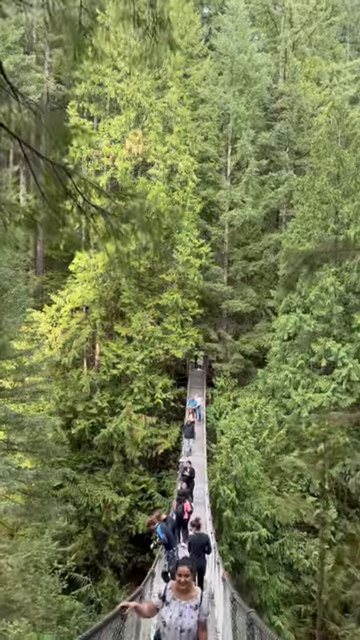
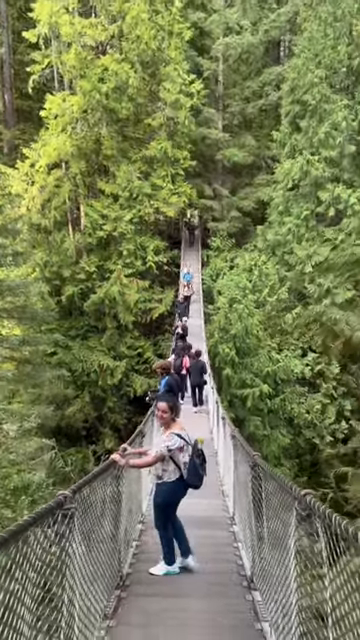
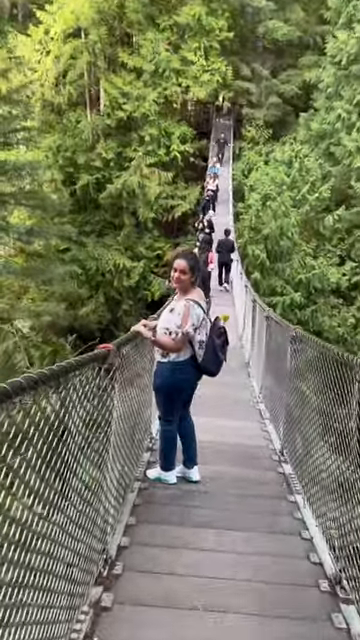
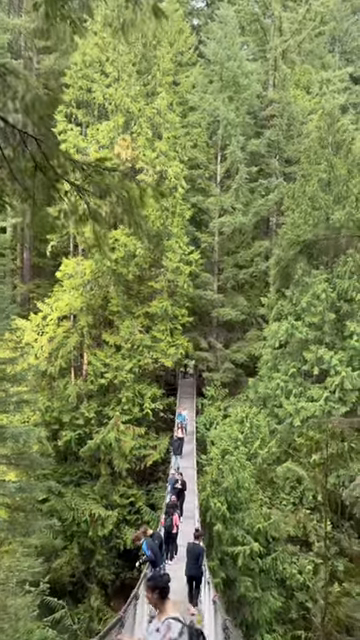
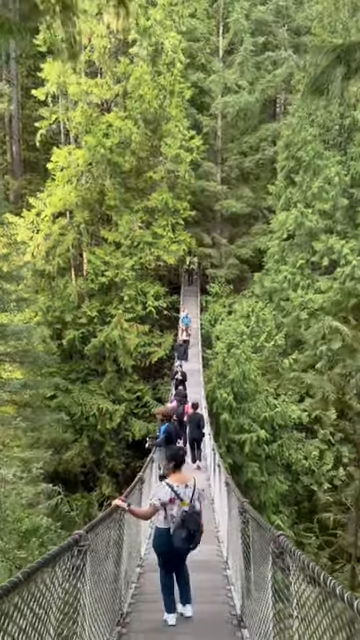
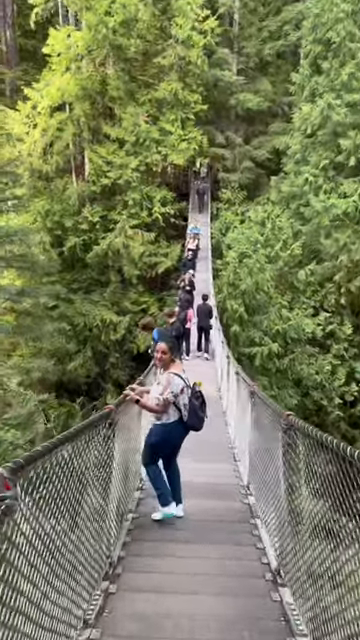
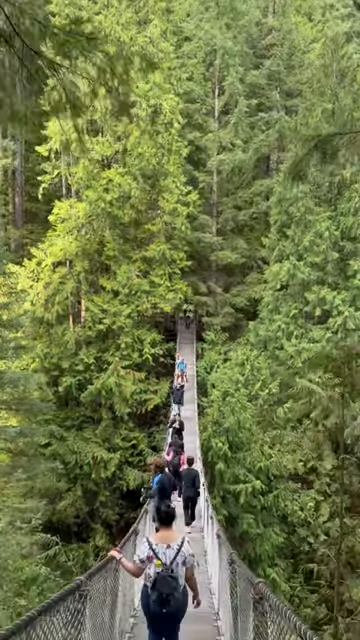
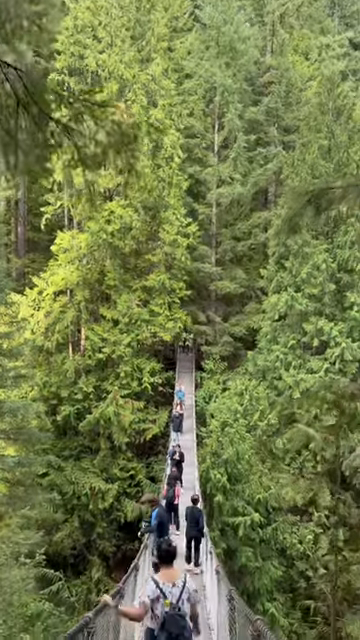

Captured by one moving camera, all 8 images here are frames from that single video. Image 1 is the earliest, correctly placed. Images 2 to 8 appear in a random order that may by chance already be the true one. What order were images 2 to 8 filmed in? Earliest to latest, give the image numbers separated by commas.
4, 8, 7, 5, 2, 6, 3
